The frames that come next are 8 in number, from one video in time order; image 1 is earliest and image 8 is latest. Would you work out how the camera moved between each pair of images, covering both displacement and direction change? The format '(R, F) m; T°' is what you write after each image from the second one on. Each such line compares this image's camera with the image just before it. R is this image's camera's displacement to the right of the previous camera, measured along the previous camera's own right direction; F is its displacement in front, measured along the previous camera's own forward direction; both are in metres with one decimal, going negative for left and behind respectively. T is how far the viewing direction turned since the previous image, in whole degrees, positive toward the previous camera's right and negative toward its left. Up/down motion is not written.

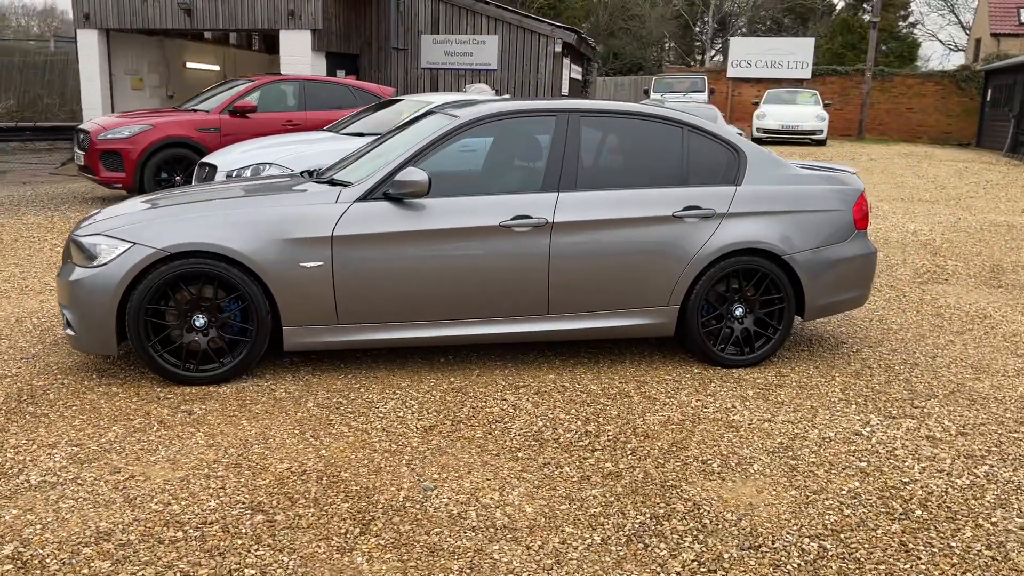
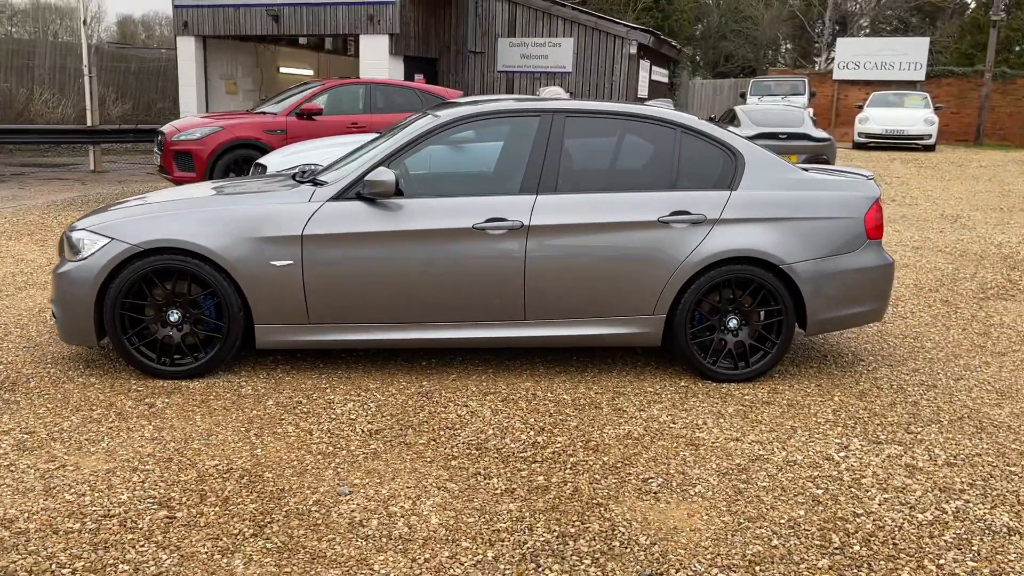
(+0.7, +0.1) m; -7°
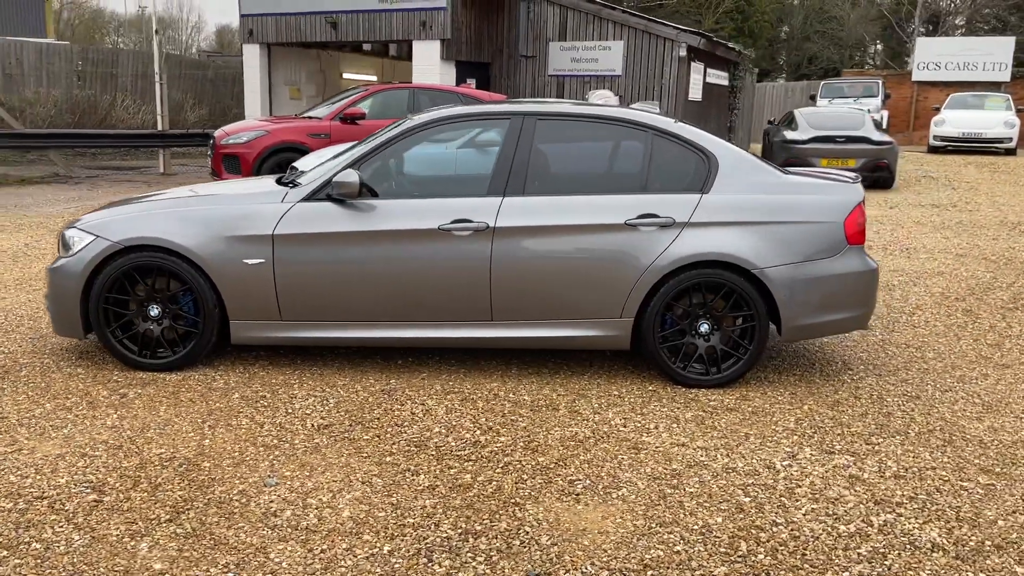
(+0.6, 0.0) m; -5°
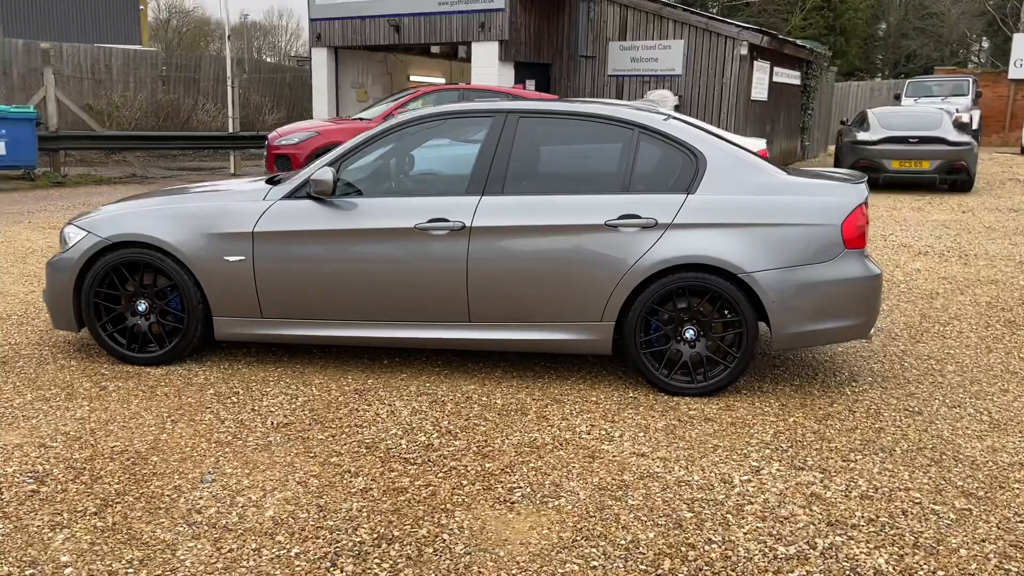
(+0.5, +0.1) m; -6°
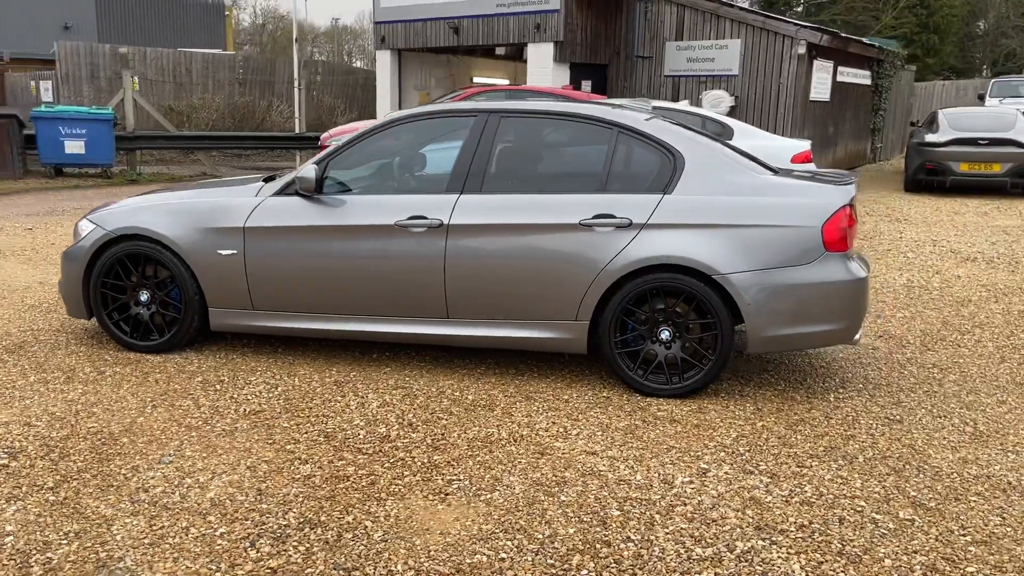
(+0.5, 0.0) m; -5°
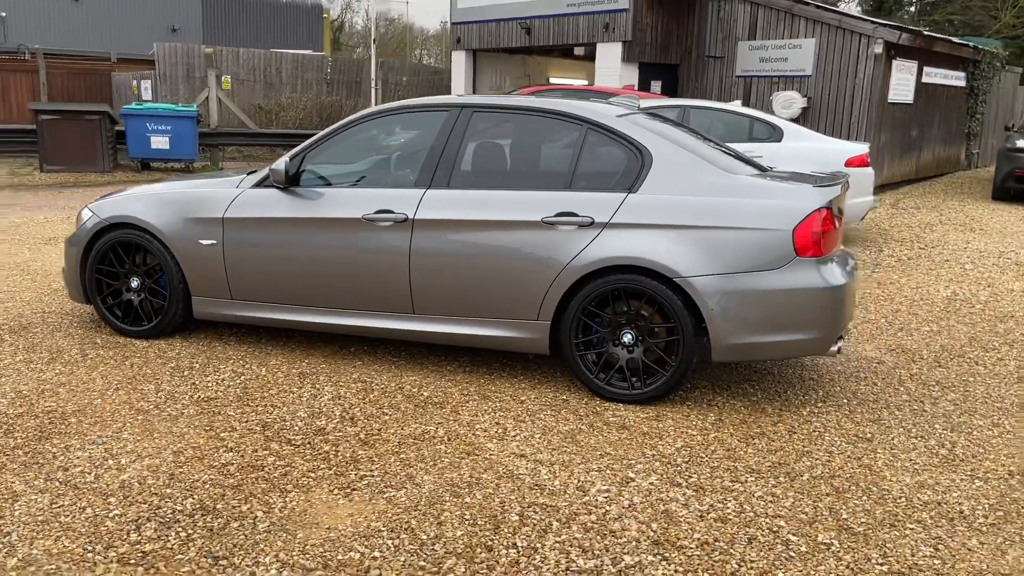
(+0.7, +0.1) m; -6°
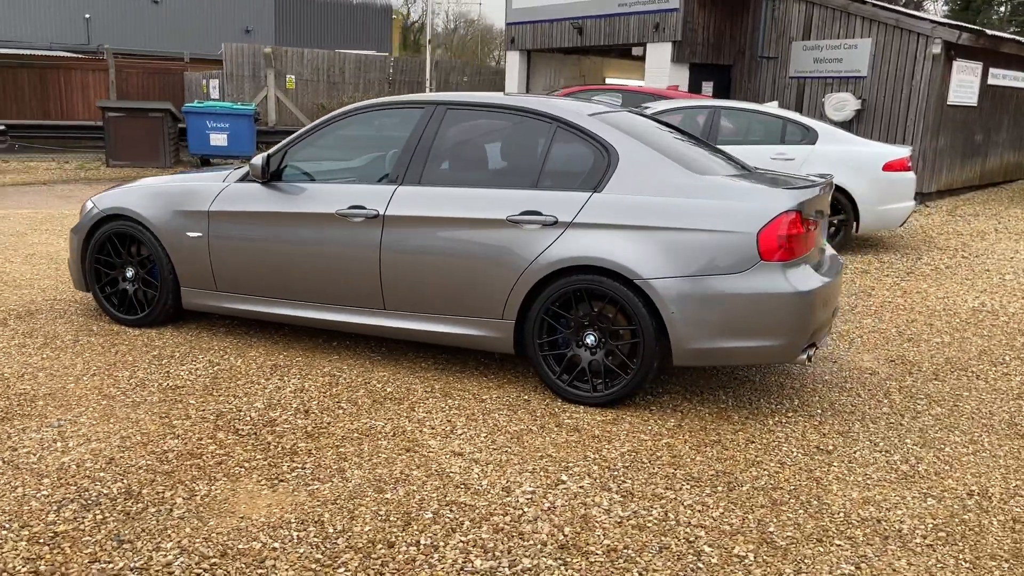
(+0.5, 0.0) m; -5°
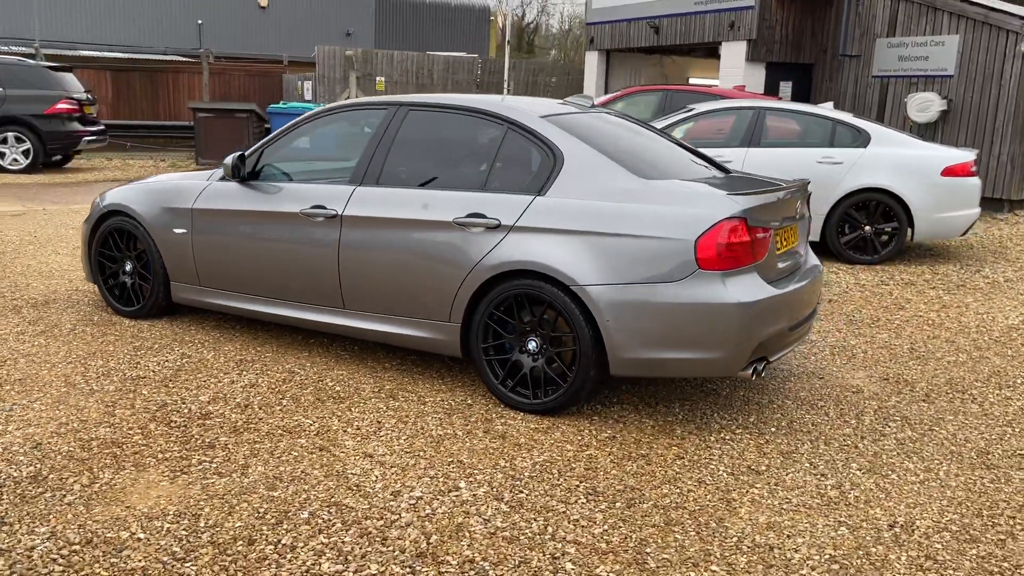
(+0.7, +0.1) m; -7°
